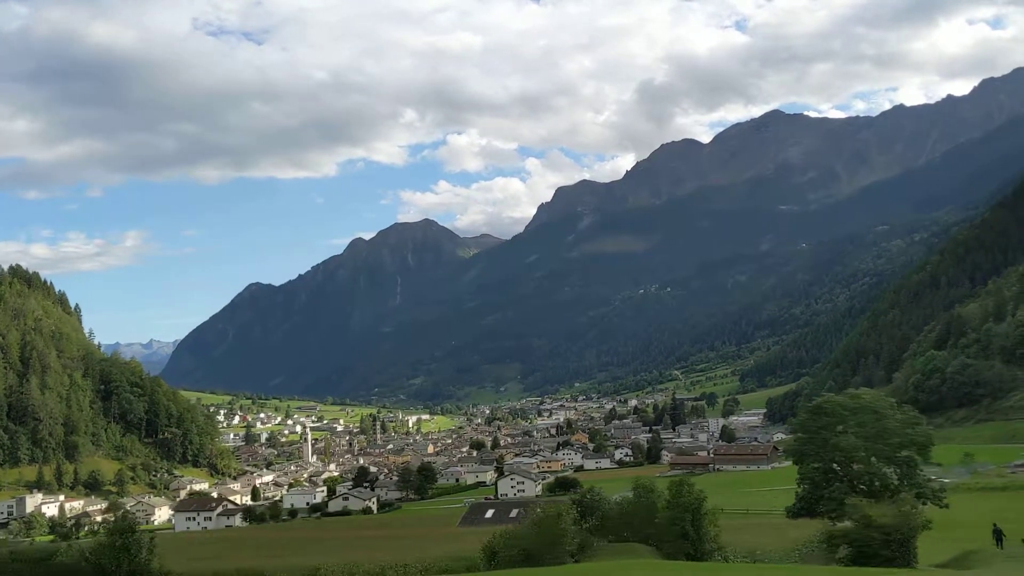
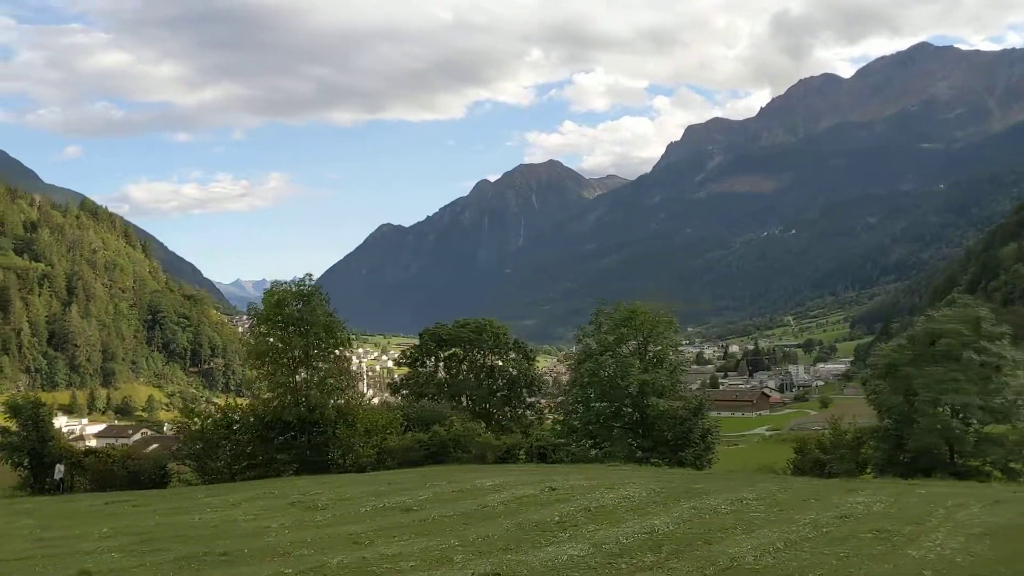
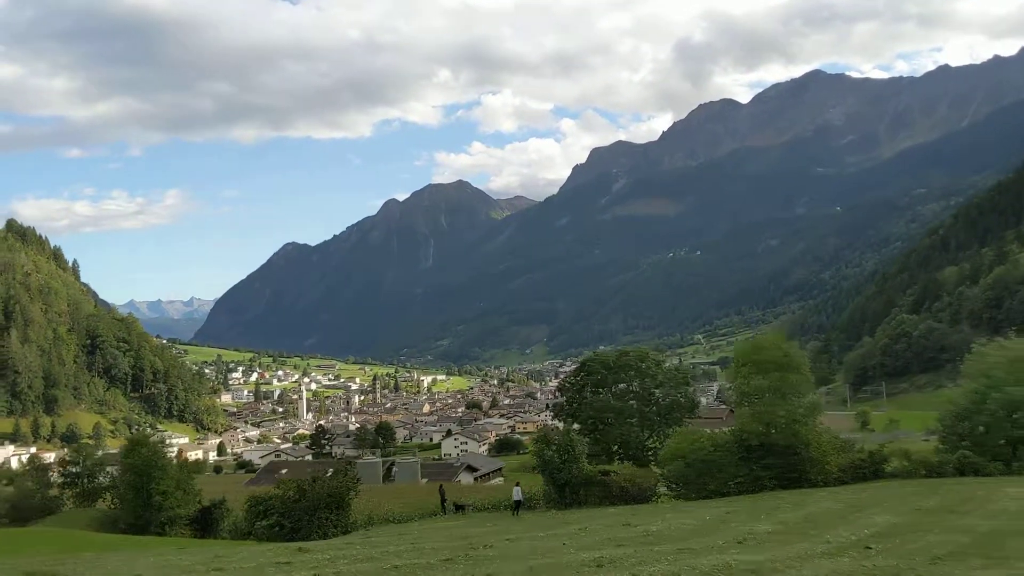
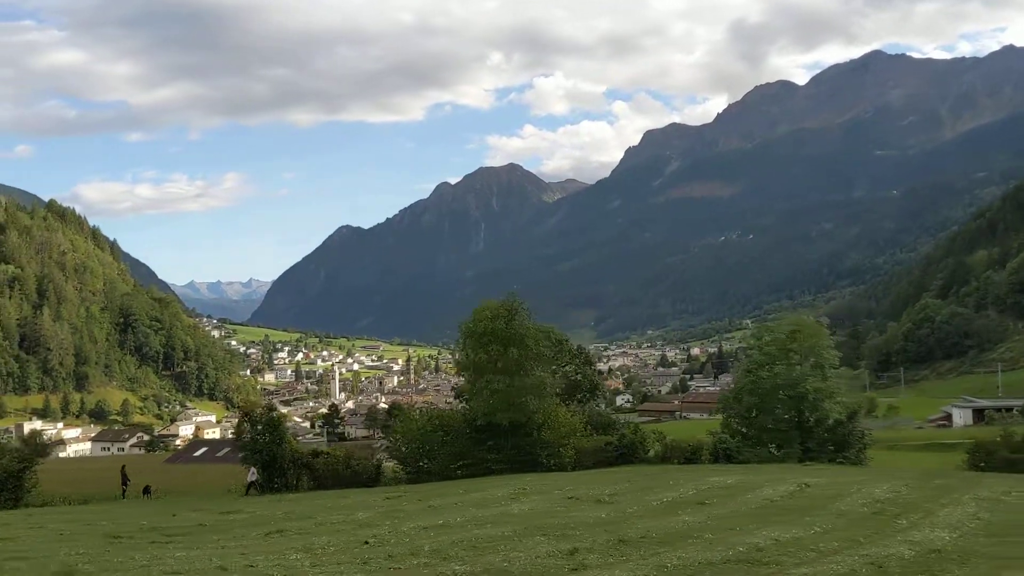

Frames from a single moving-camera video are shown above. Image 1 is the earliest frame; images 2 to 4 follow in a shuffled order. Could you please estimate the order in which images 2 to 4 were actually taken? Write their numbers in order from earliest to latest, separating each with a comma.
3, 4, 2
